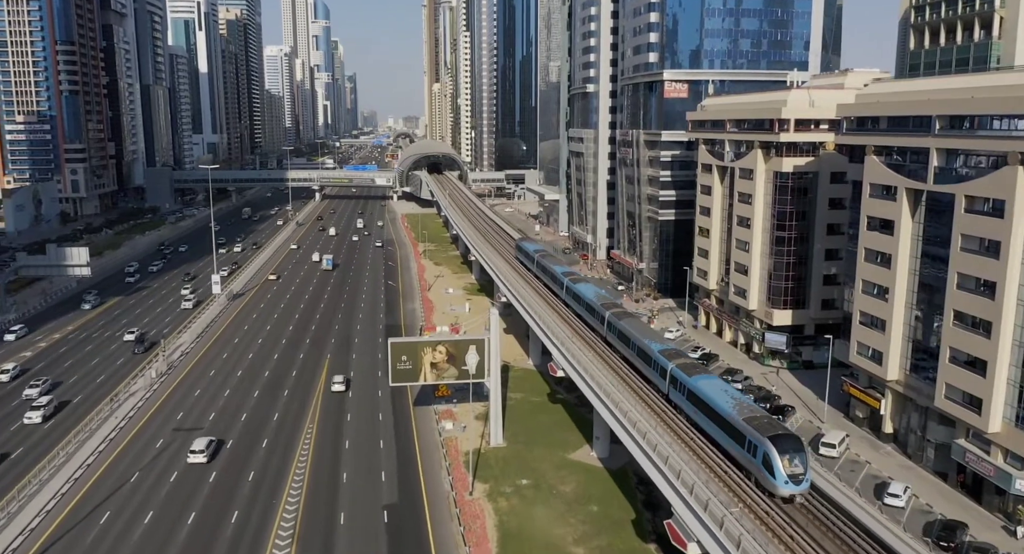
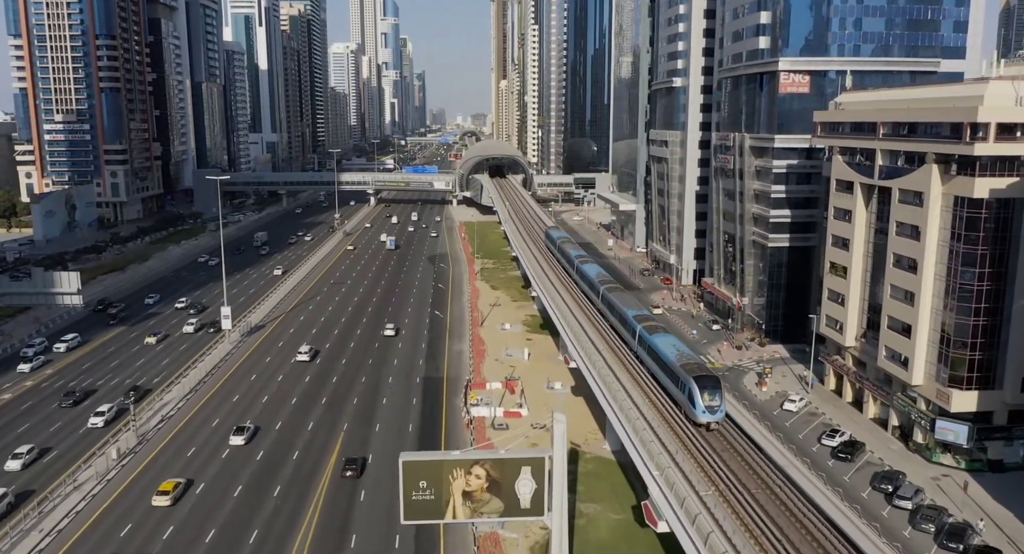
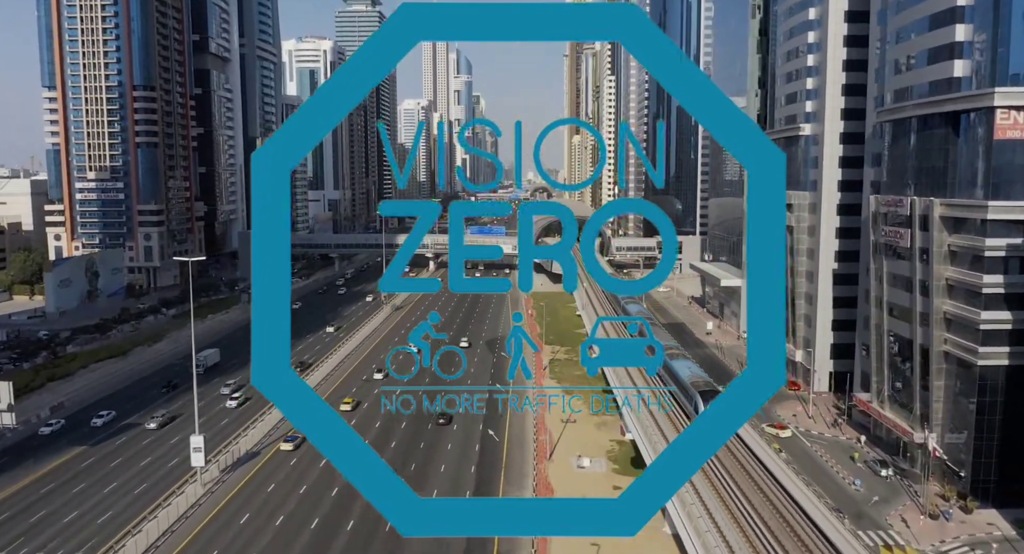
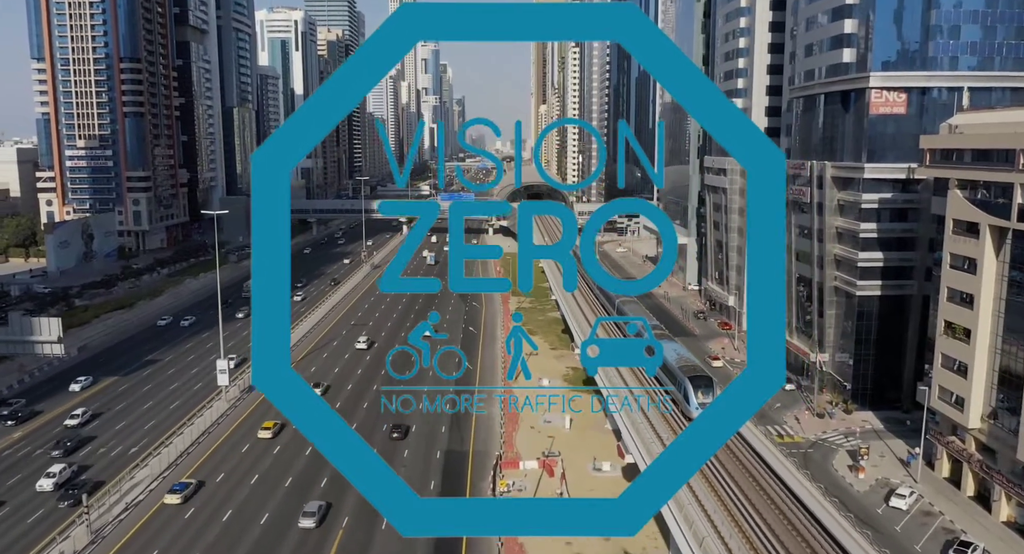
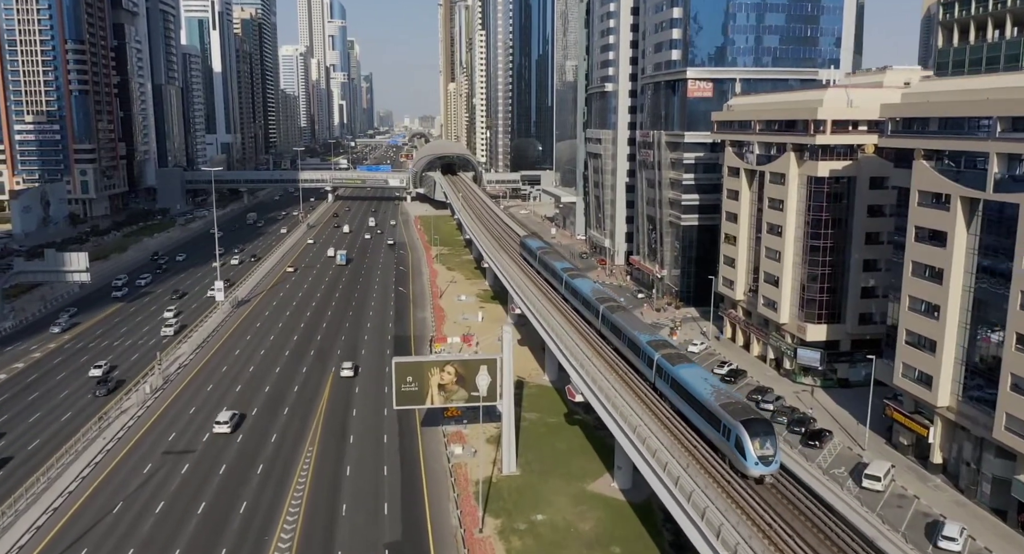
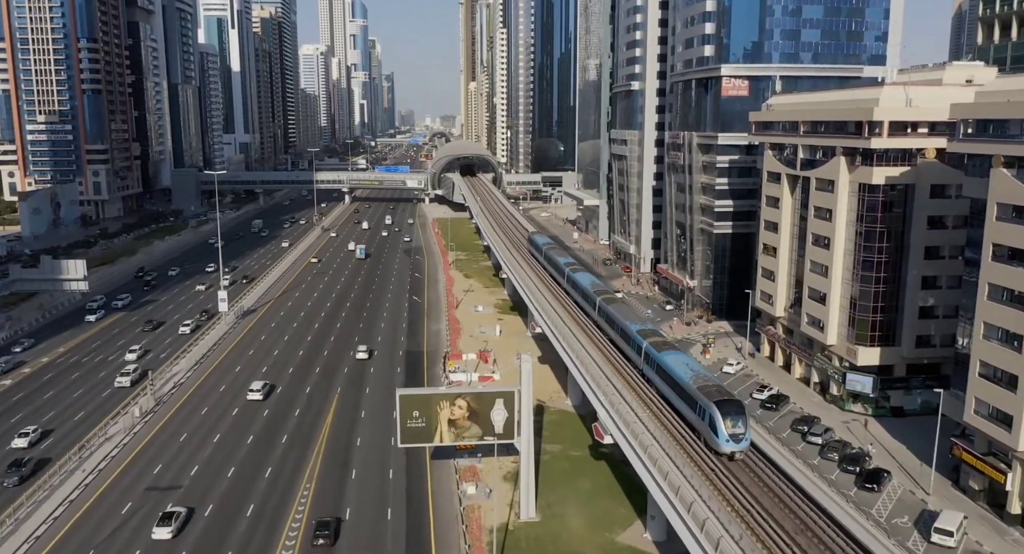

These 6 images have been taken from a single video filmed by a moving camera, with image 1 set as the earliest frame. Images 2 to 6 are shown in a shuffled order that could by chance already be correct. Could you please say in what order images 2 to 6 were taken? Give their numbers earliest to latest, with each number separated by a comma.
5, 6, 2, 4, 3
